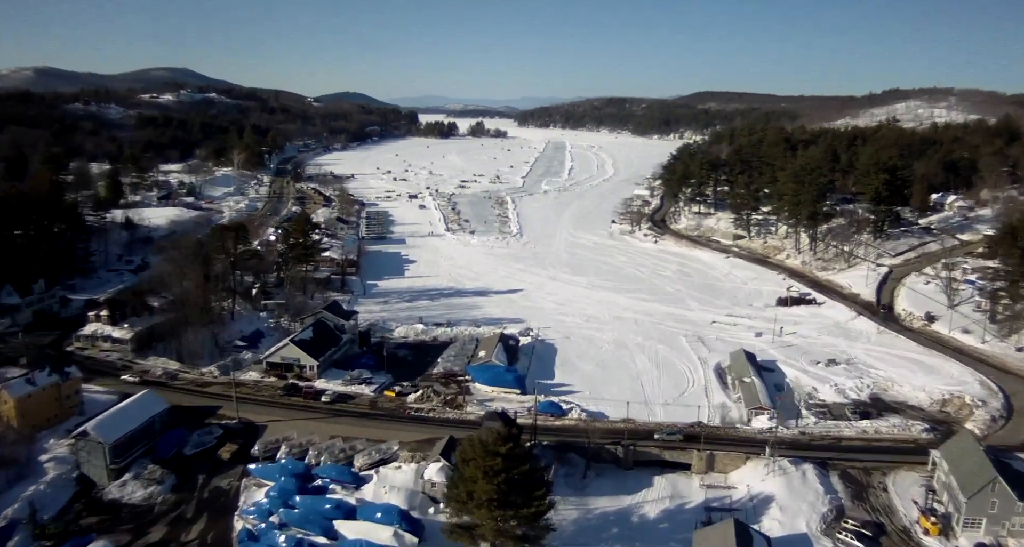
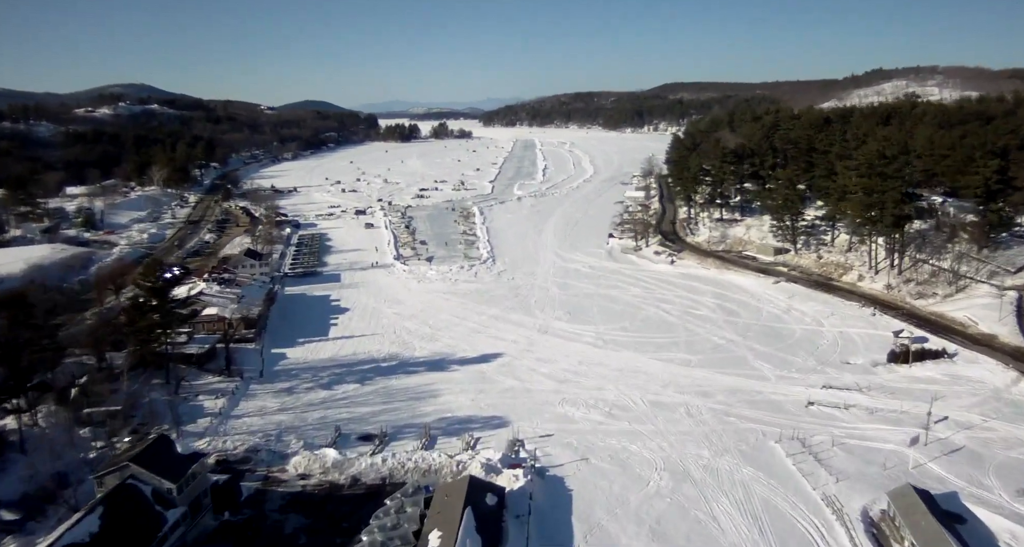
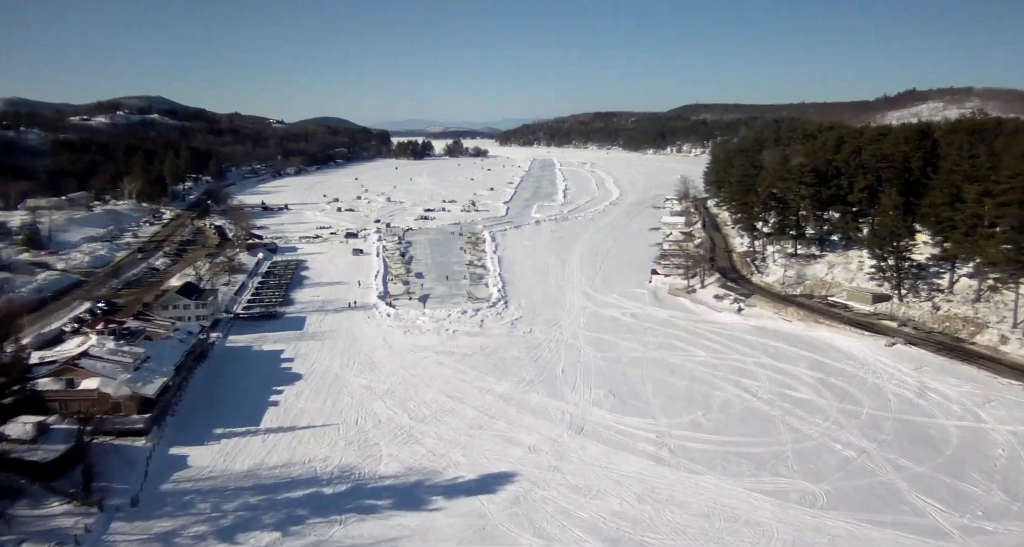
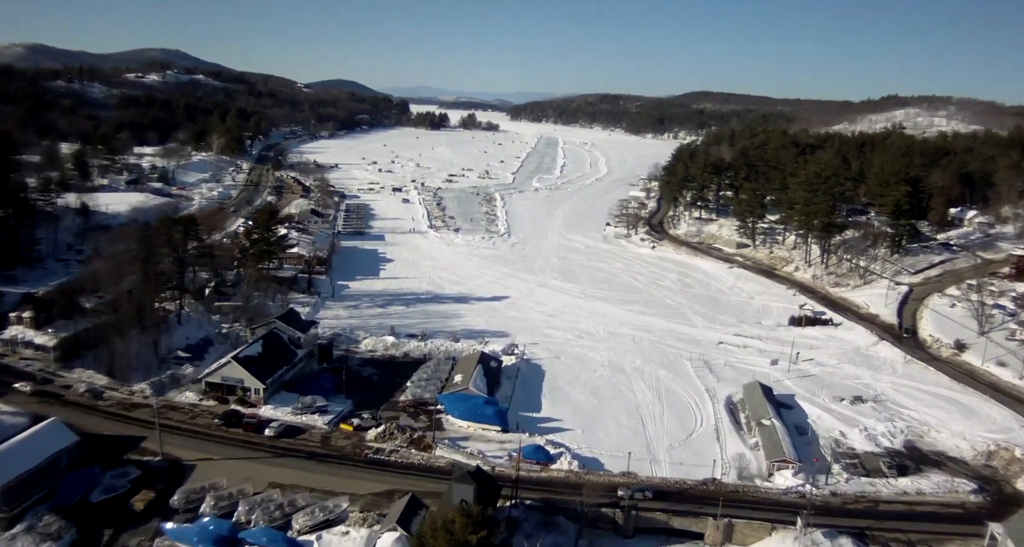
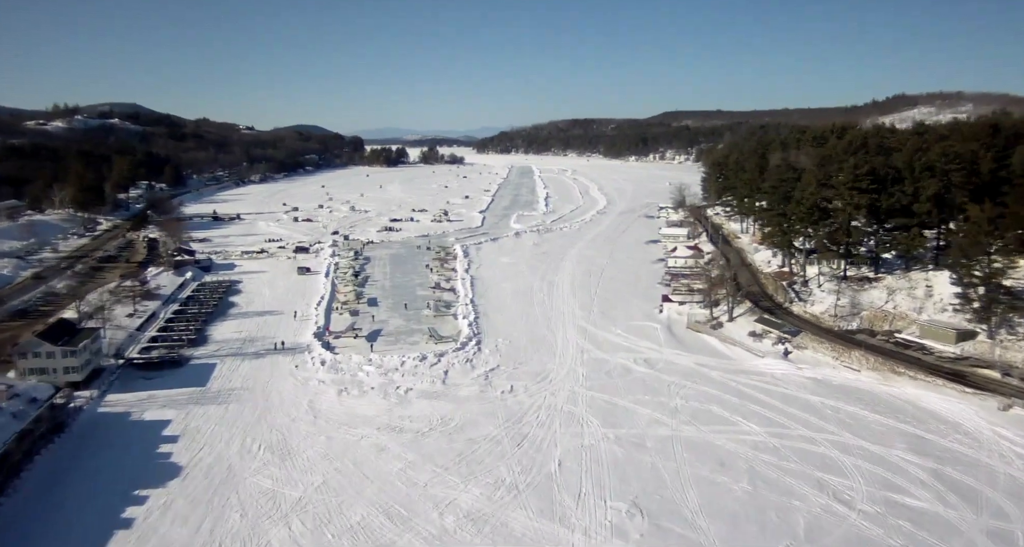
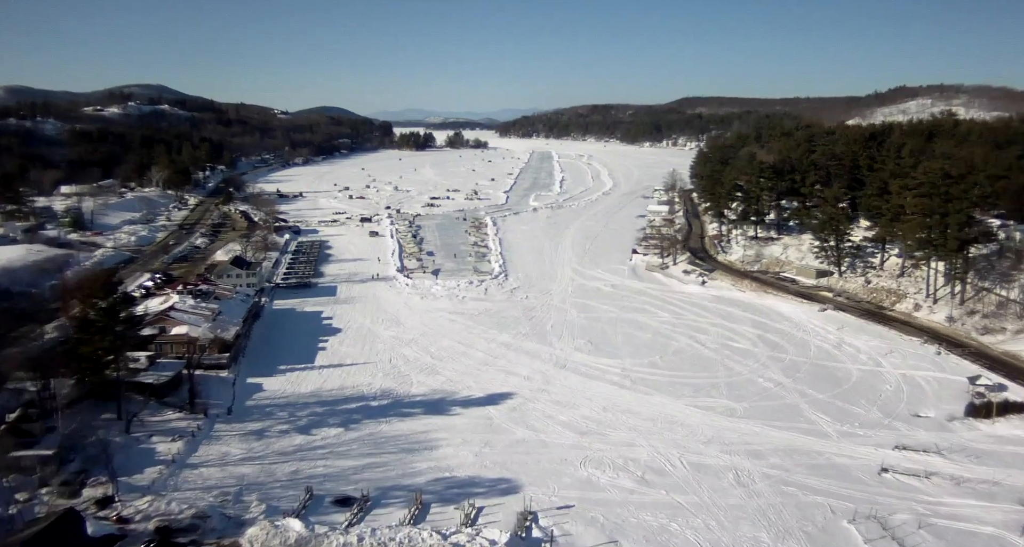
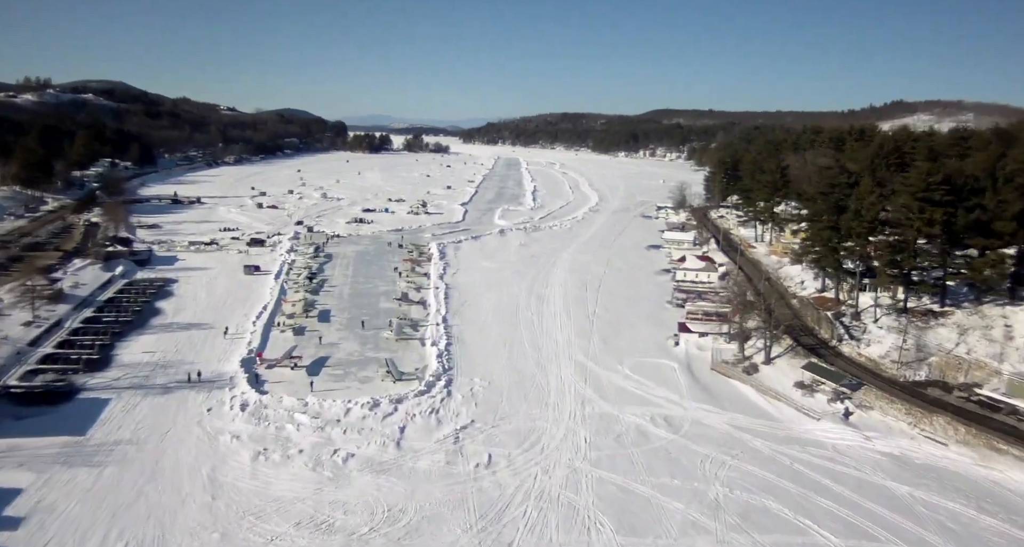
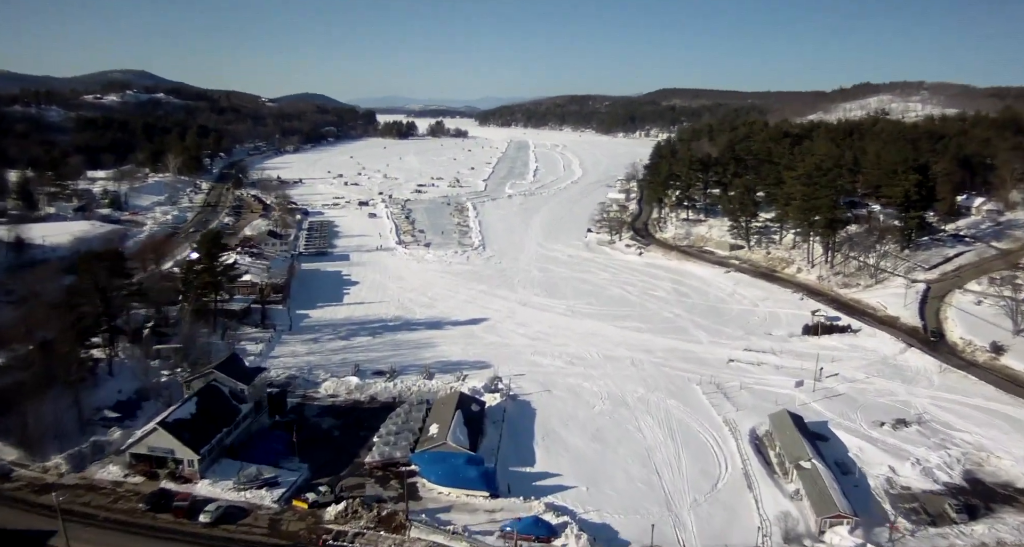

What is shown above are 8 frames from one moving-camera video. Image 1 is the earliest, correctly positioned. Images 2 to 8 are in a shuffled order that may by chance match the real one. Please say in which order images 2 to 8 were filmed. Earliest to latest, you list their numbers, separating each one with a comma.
4, 8, 2, 6, 3, 5, 7
